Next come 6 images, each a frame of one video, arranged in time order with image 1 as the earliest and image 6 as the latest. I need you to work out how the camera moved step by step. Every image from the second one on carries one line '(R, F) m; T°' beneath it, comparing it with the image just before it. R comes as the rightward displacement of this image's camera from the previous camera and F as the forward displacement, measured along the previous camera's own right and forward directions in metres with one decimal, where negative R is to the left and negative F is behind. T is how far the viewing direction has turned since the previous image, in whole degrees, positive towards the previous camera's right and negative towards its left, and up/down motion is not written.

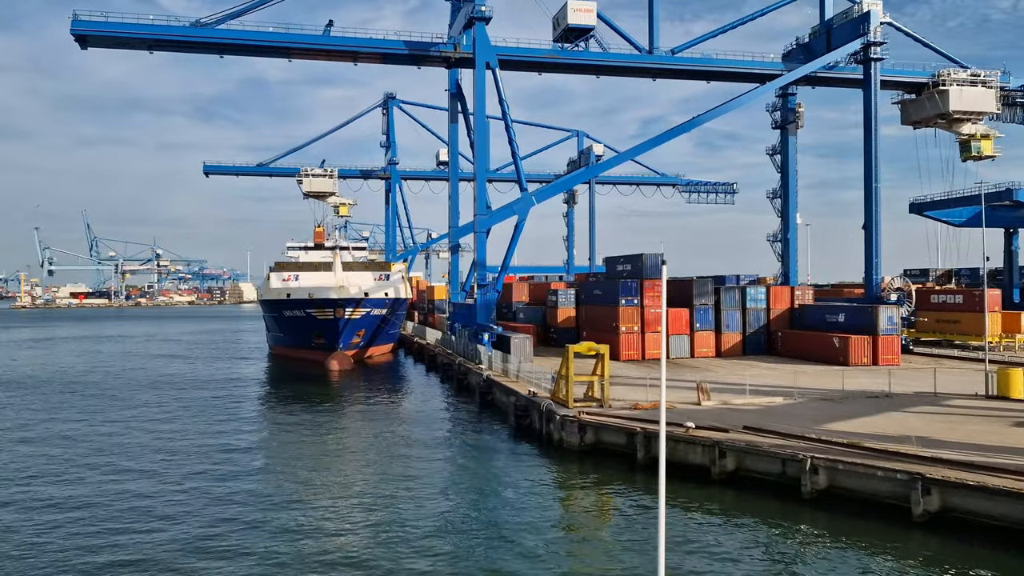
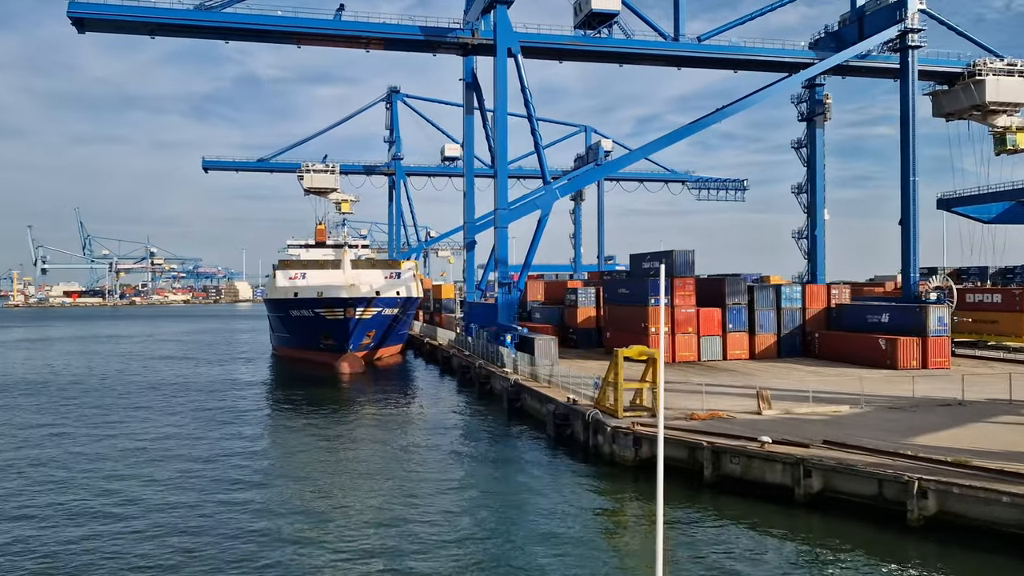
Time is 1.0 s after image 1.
(-0.9, +1.4) m; 0°
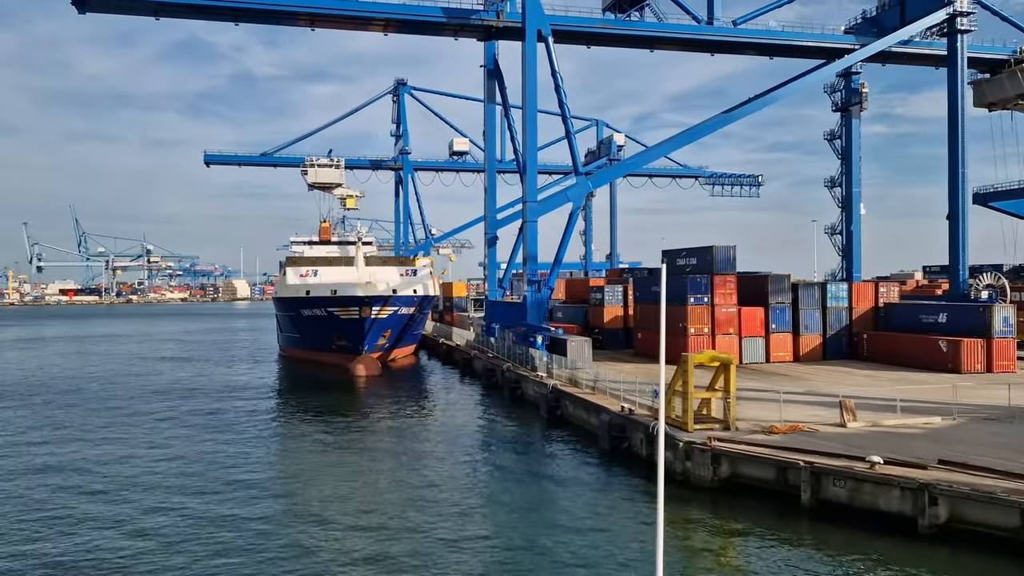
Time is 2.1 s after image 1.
(-1.0, +1.6) m; 0°
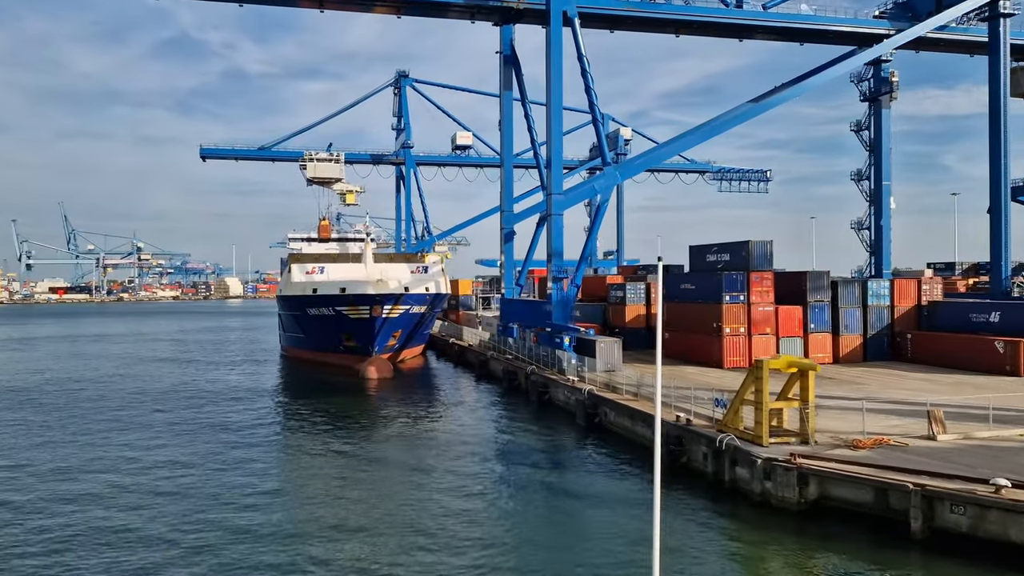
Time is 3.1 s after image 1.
(-0.9, +1.4) m; +1°
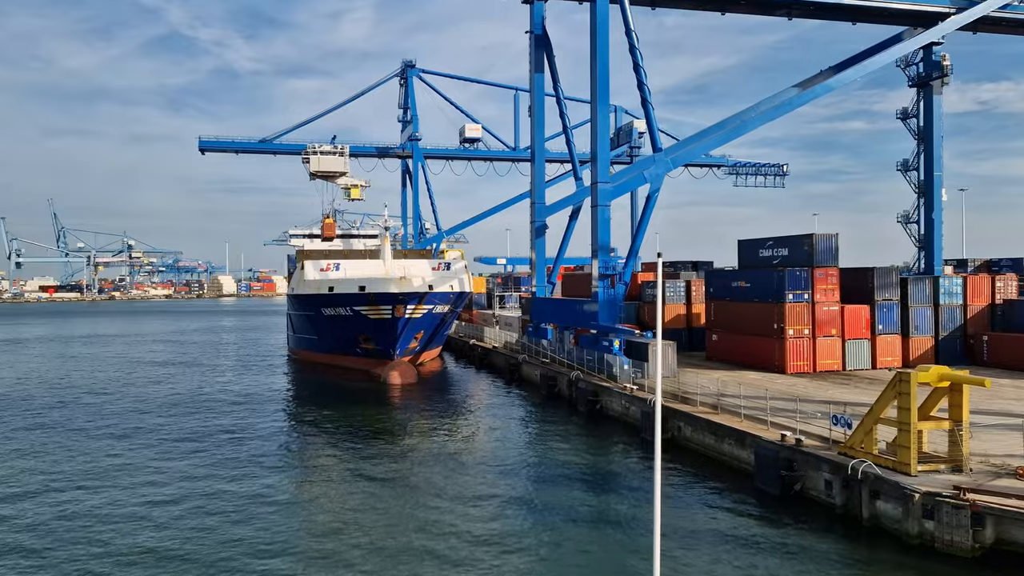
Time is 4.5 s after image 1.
(-1.3, +2.0) m; +1°
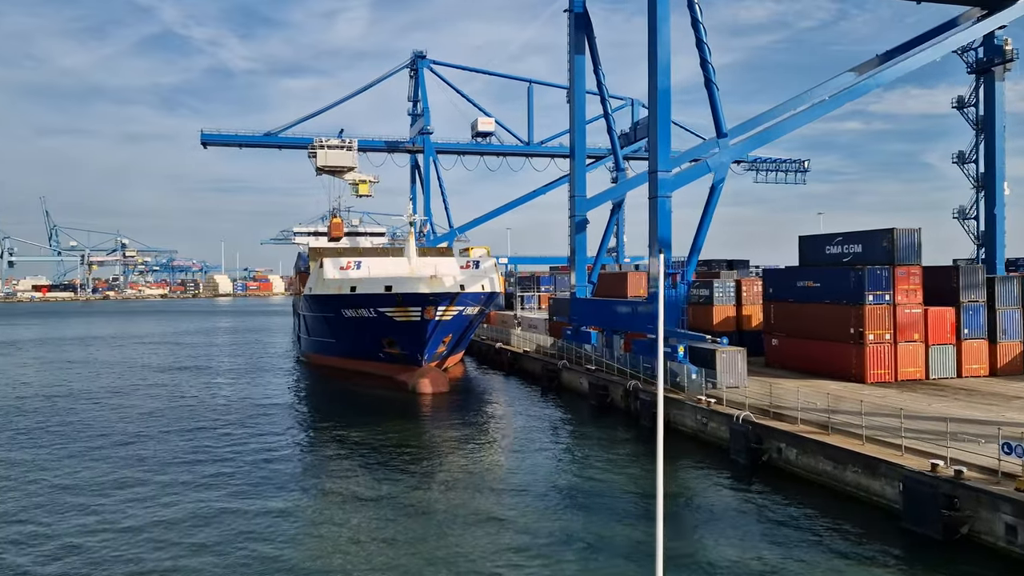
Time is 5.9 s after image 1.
(-1.3, +2.0) m; 0°
